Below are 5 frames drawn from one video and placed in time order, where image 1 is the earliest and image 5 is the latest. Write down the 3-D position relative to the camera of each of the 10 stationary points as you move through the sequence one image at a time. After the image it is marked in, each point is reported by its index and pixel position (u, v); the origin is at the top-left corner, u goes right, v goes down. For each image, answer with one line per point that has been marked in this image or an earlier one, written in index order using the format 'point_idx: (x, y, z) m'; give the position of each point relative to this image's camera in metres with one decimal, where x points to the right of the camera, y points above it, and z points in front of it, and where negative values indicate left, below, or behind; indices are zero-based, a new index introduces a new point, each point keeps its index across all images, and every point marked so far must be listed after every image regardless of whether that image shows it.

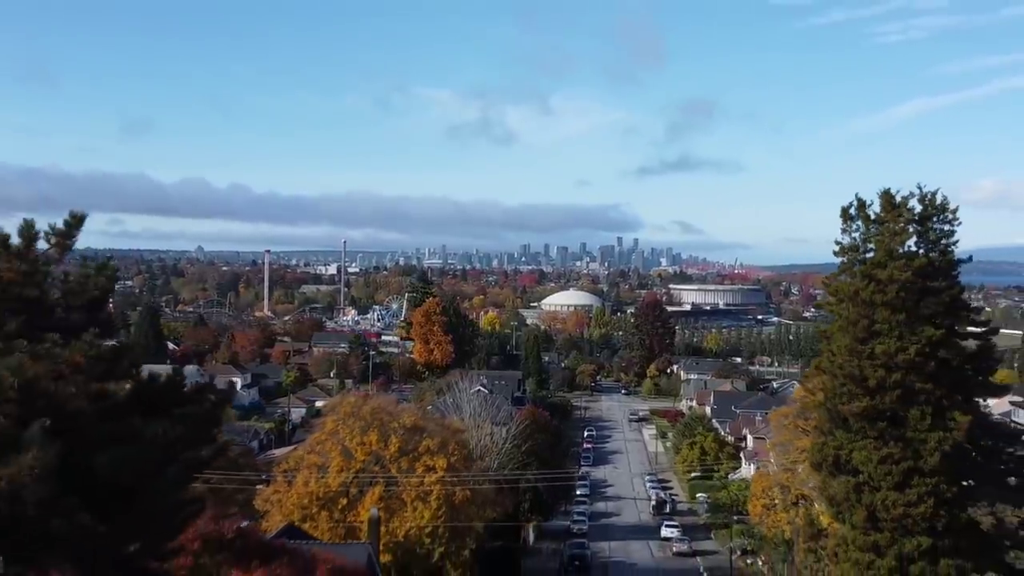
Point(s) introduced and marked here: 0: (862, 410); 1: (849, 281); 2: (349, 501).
0: (+5.7, -2.0, +14.1) m
1: (+5.8, +0.1, +14.9) m
2: (-3.3, -4.4, +17.6) m
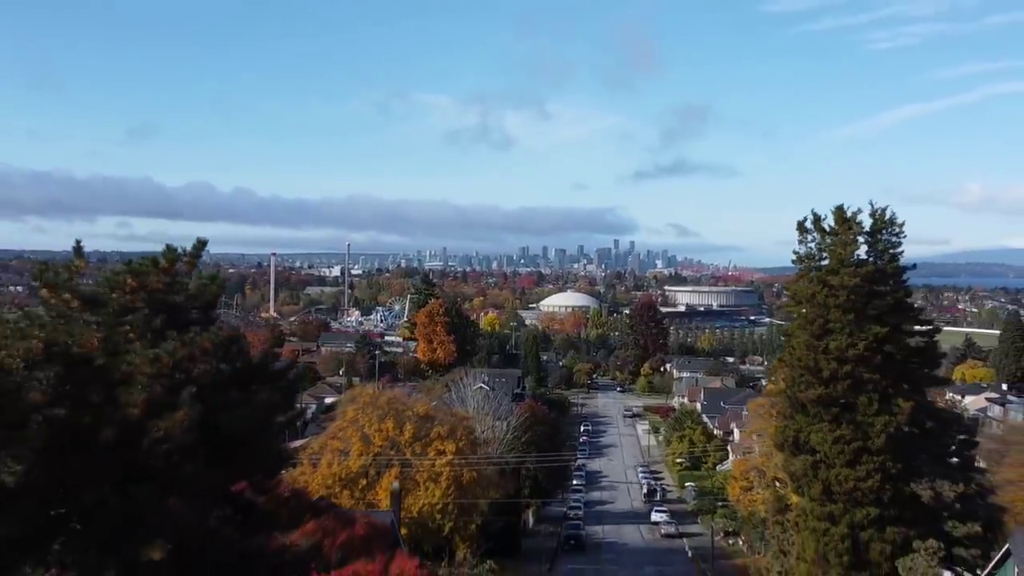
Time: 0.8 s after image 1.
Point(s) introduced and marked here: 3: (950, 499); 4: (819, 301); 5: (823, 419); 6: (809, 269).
0: (+5.7, -2.0, +16.3) m
1: (+5.8, +0.1, +17.0) m
2: (-3.3, -4.4, +19.8) m
3: (+8.2, -3.9, +16.1) m
4: (+5.9, -0.2, +16.6) m
5: (+5.9, -2.5, +16.4) m
6: (+5.9, +0.4, +17.2) m
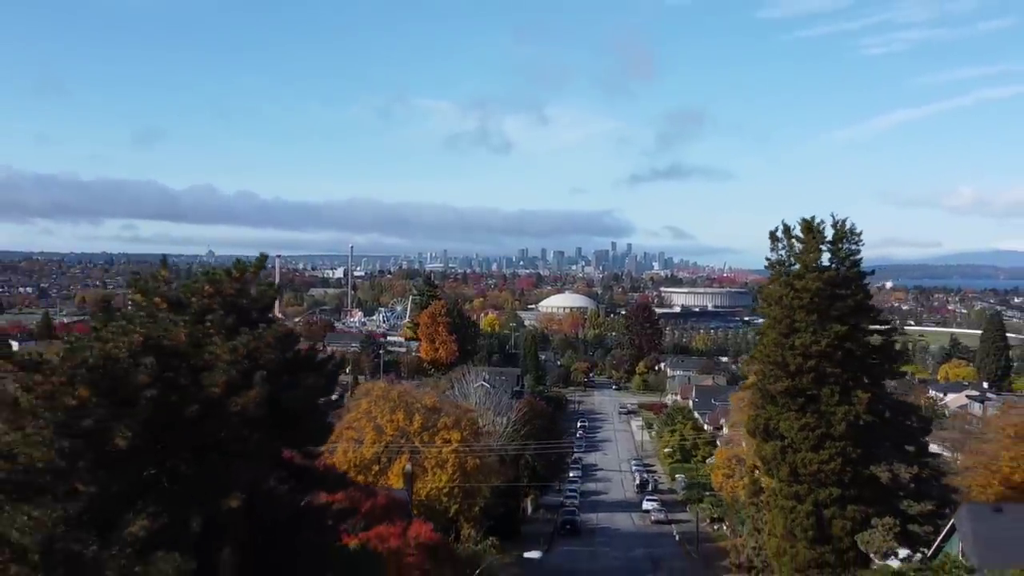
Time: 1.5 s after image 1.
0: (+5.7, -2.1, +18.2) m
1: (+5.8, 0.0, +19.0) m
2: (-3.3, -4.5, +21.7) m
3: (+8.2, -4.0, +18.1) m
4: (+5.9, -0.3, +18.5) m
5: (+5.9, -2.6, +18.4) m
6: (+5.9, +0.3, +19.1) m
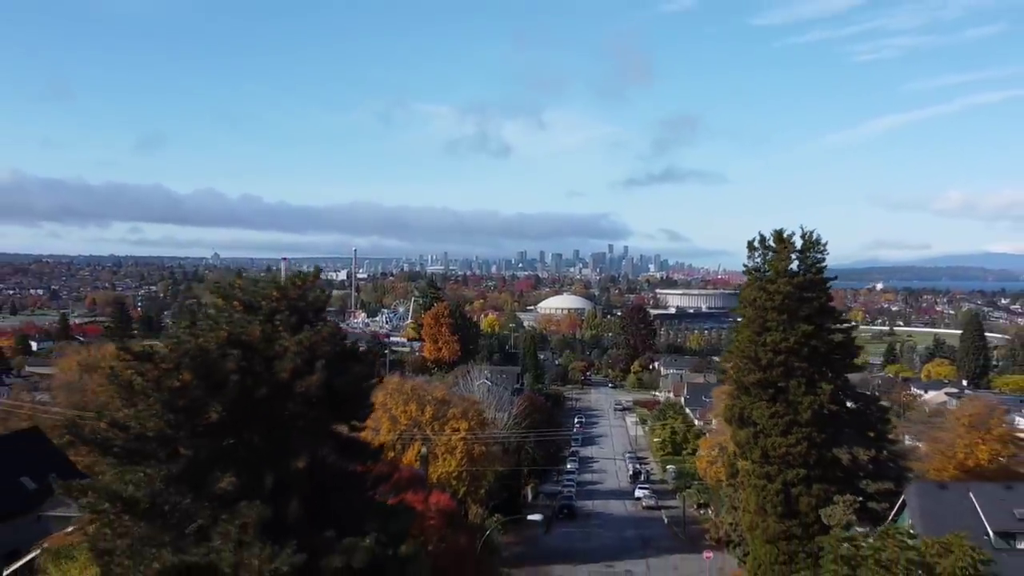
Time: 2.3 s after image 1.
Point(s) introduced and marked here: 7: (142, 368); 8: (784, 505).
0: (+5.8, -2.2, +20.6) m
1: (+5.9, -0.1, +21.3) m
2: (-3.2, -4.6, +24.0) m
3: (+8.3, -4.1, +20.4) m
4: (+6.0, -0.4, +20.9) m
5: (+6.0, -2.6, +20.7) m
6: (+6.0, +0.2, +21.5) m
7: (-4.4, -1.0, +10.2) m
8: (+6.1, -4.9, +19.4) m
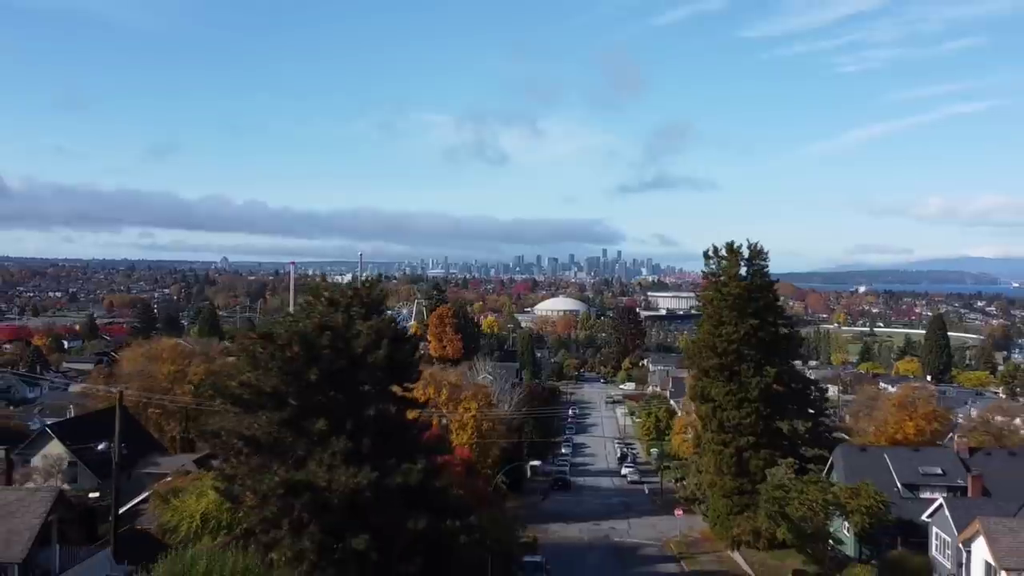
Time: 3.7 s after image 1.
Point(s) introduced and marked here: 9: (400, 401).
0: (+5.9, -2.2, +25.2) m
1: (+6.0, -0.1, +25.9) m
2: (-3.1, -4.7, +28.6) m
3: (+8.4, -4.1, +25.0) m
4: (+6.1, -0.5, +25.5) m
5: (+6.1, -2.7, +25.3) m
6: (+6.1, +0.2, +26.1) m
7: (-4.2, -1.0, +14.8) m
8: (+6.2, -5.0, +24.0) m
9: (-2.1, -2.1, +16.0) m
